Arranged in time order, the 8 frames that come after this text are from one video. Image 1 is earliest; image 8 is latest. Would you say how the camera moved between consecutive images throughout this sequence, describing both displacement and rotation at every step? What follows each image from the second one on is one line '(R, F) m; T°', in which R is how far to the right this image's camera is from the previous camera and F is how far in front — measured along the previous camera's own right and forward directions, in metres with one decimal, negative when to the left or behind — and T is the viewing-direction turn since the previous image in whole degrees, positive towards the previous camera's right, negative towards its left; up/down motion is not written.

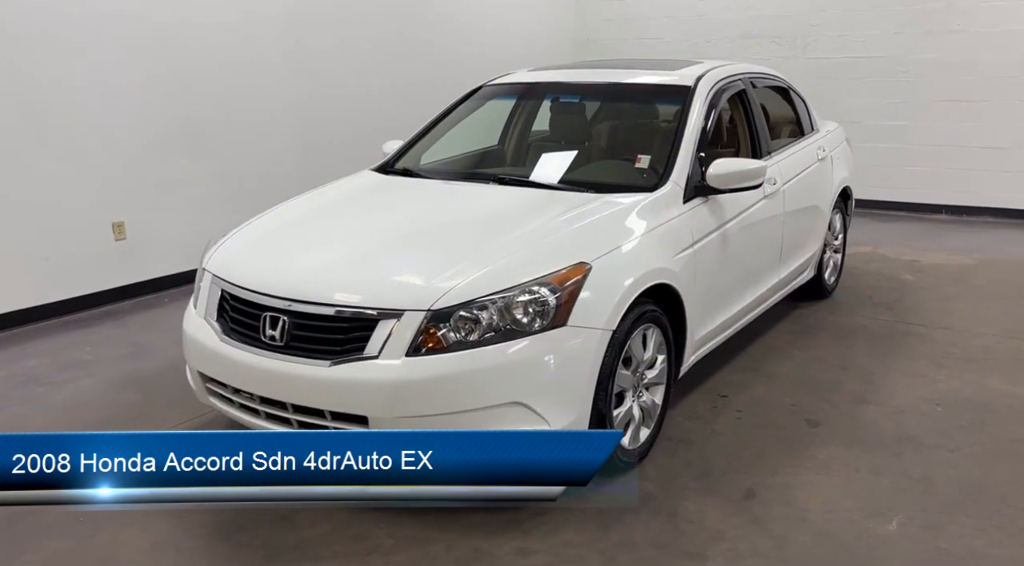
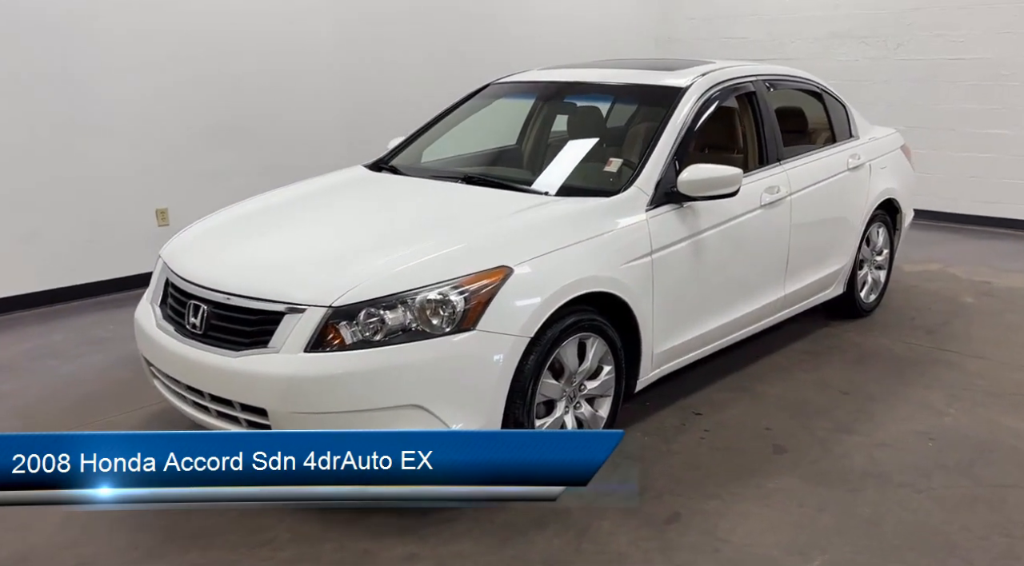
(+0.6, +0.1) m; -8°
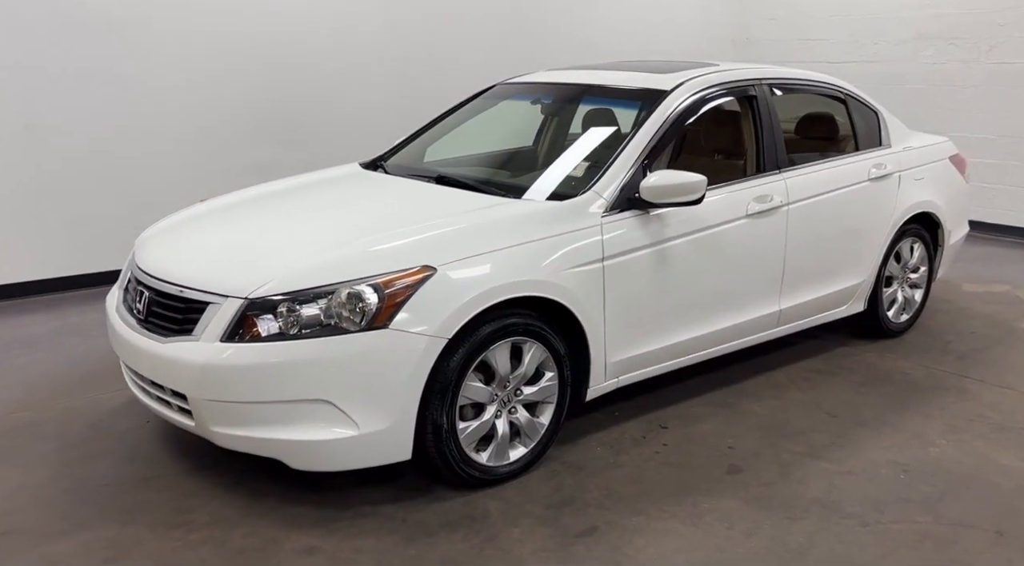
(+0.6, +0.1) m; -8°
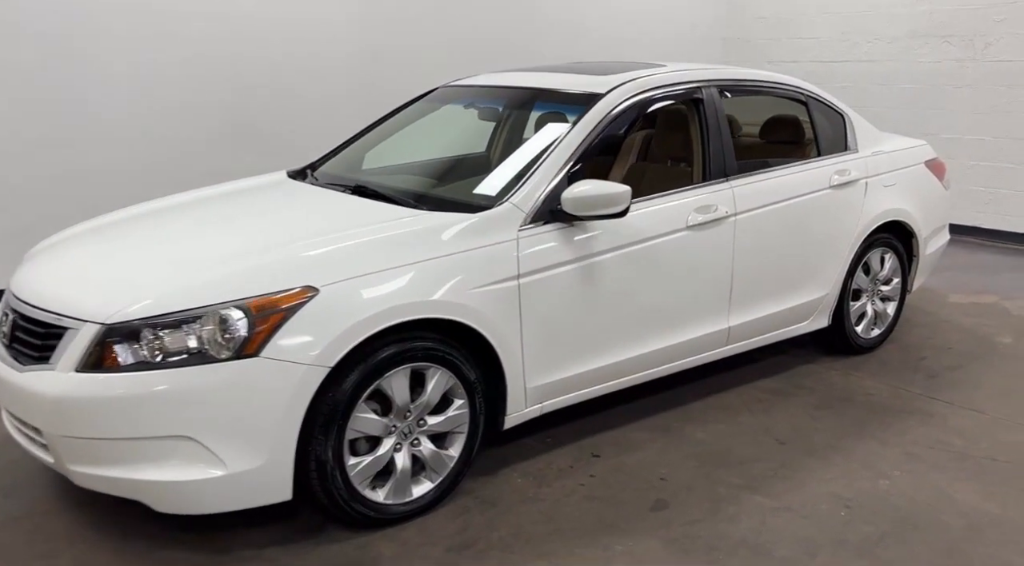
(+0.3, +0.2) m; -1°
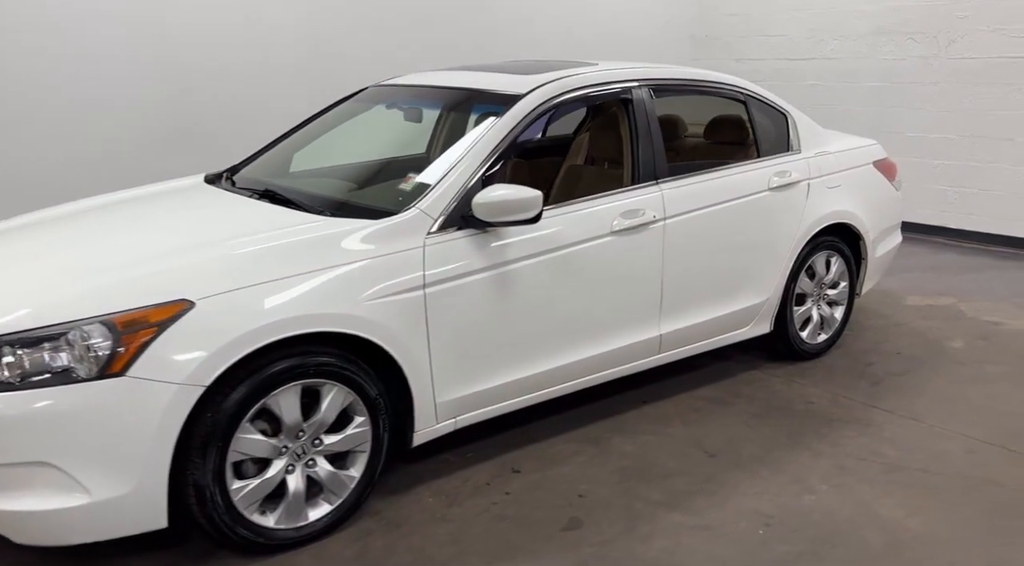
(+0.3, +0.1) m; +1°
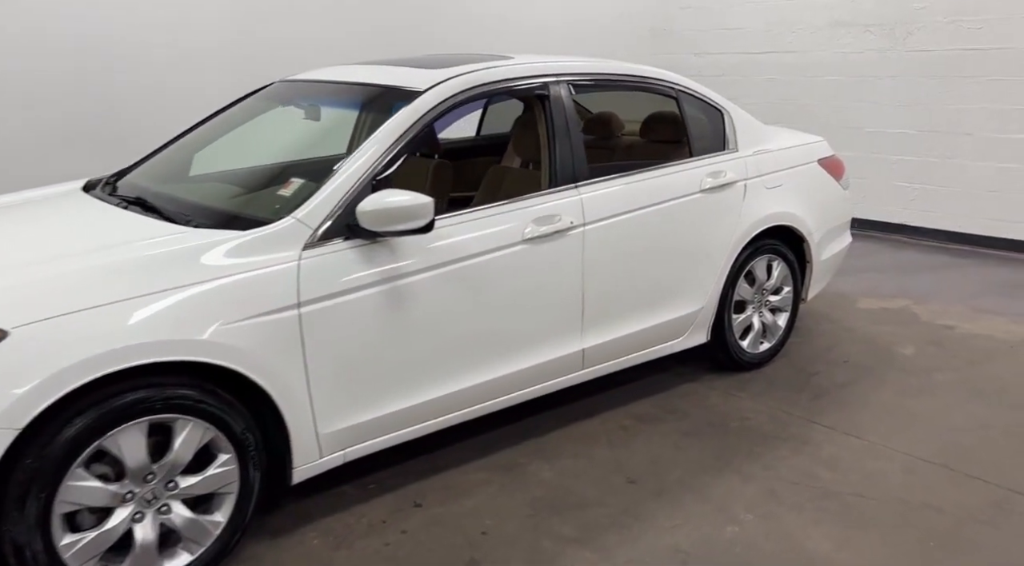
(+0.3, +0.3) m; +2°
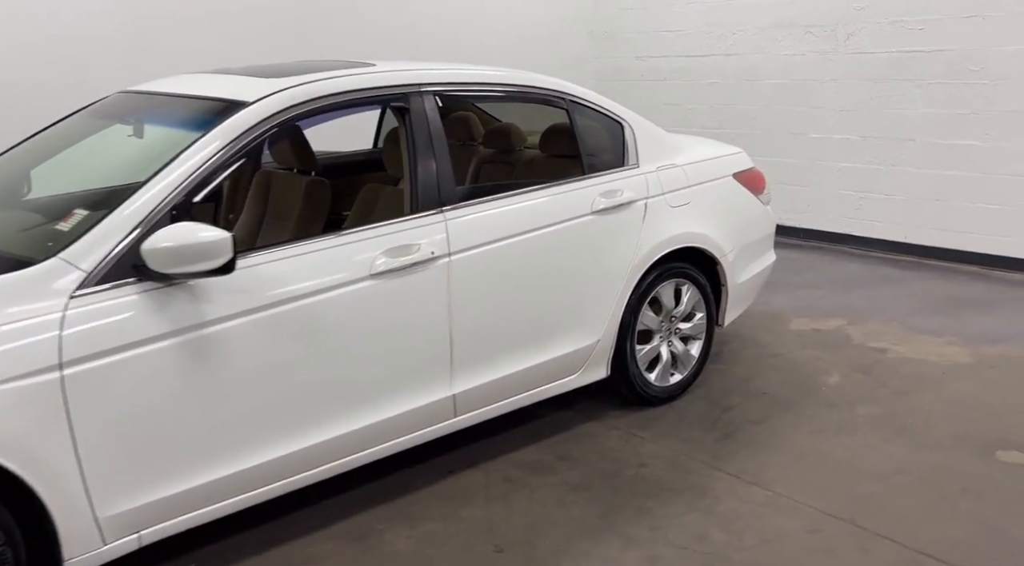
(+0.4, +0.4) m; +2°
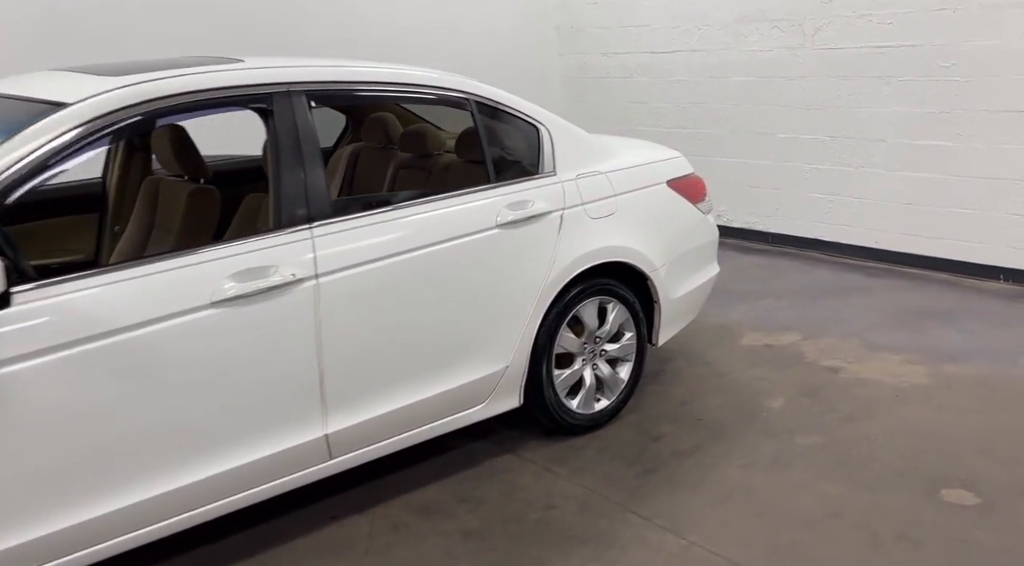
(+0.3, +0.3) m; 0°
